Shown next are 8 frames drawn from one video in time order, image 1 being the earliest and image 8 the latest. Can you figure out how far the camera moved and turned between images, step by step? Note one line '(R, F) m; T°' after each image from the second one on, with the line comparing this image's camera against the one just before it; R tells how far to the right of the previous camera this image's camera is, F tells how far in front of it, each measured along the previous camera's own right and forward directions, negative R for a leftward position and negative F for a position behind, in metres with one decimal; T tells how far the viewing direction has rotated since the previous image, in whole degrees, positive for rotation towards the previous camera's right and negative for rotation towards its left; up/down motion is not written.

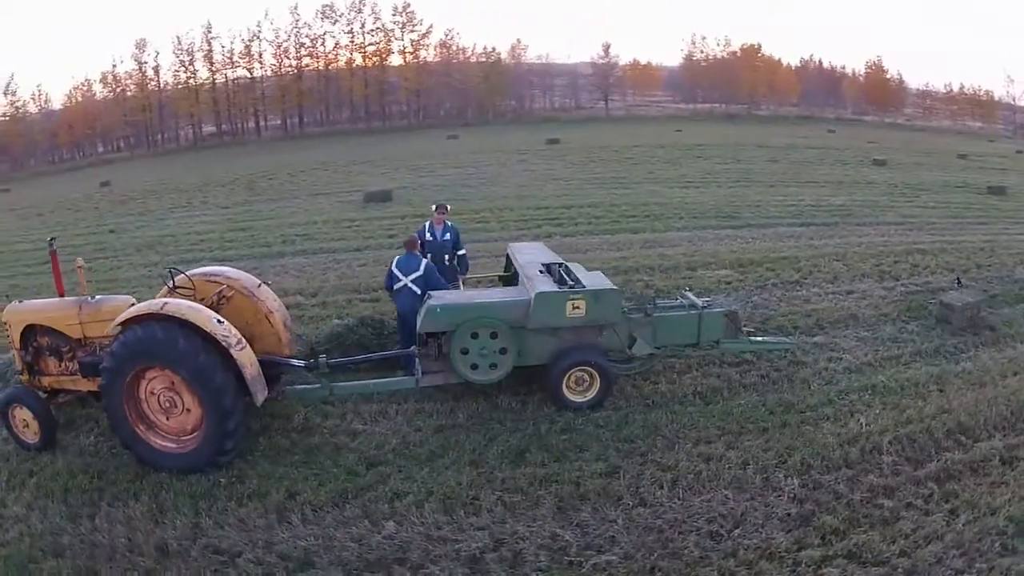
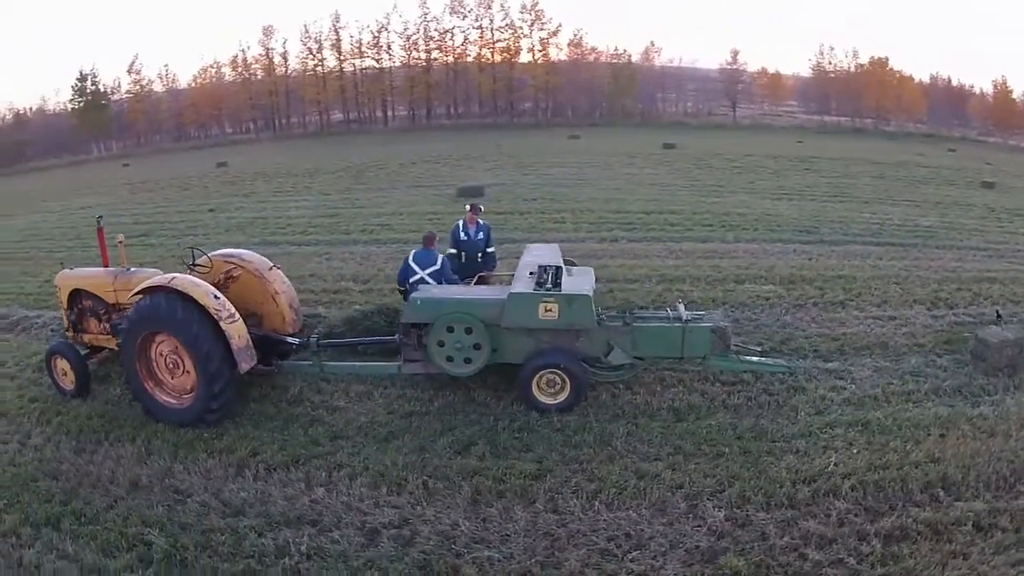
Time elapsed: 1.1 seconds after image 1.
(+1.0, +0.1) m; -8°
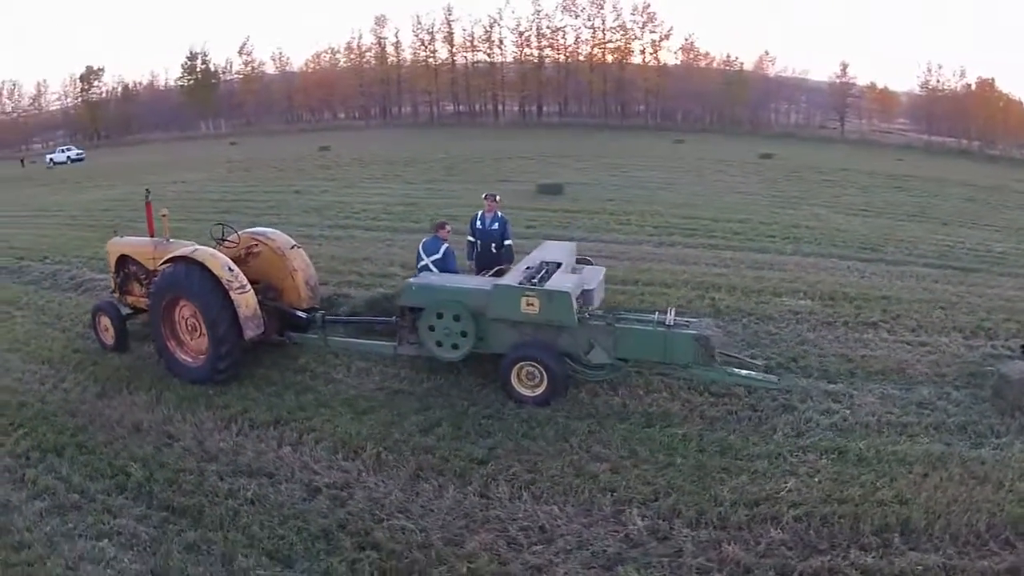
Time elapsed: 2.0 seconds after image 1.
(+0.8, -0.1) m; -7°
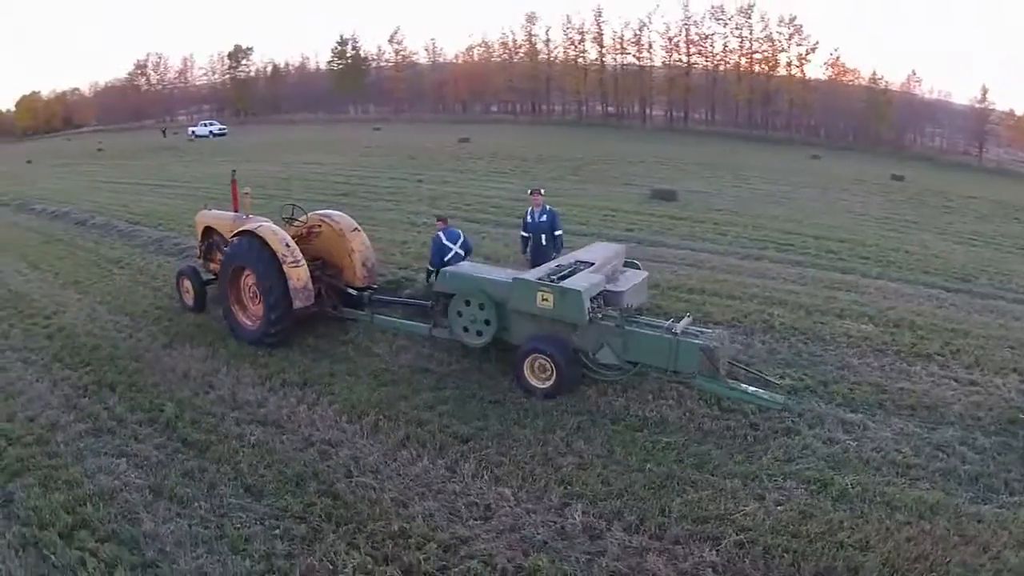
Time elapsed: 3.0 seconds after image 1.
(+0.9, -0.2) m; -10°
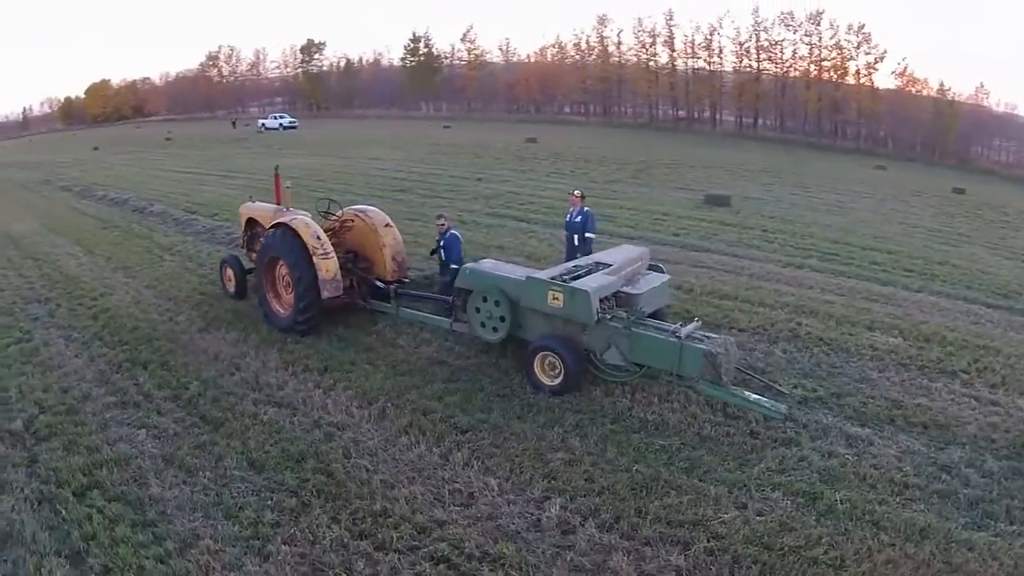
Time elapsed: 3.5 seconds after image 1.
(+0.4, -0.2) m; -5°
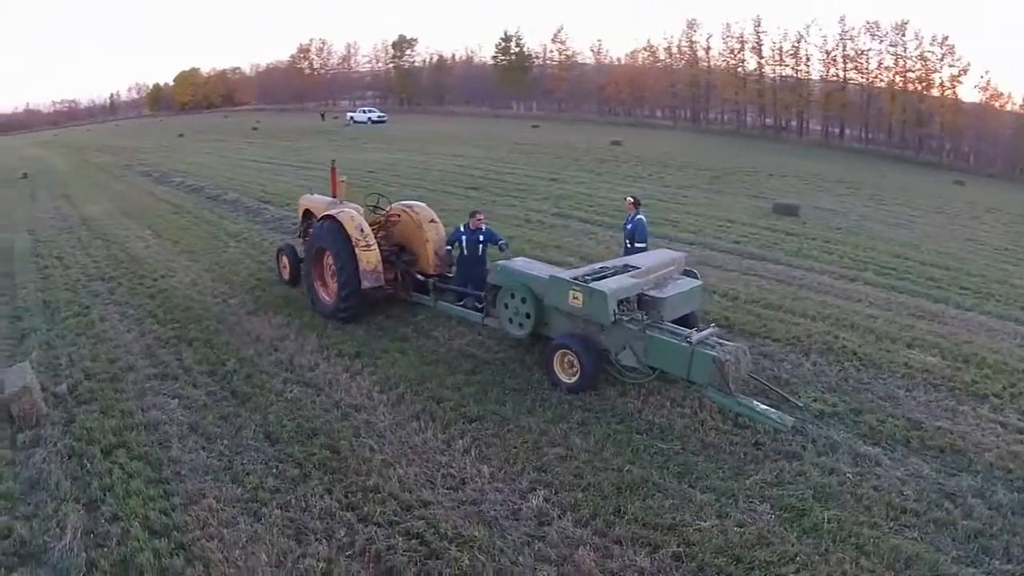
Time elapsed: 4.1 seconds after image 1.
(+0.5, -0.2) m; -6°
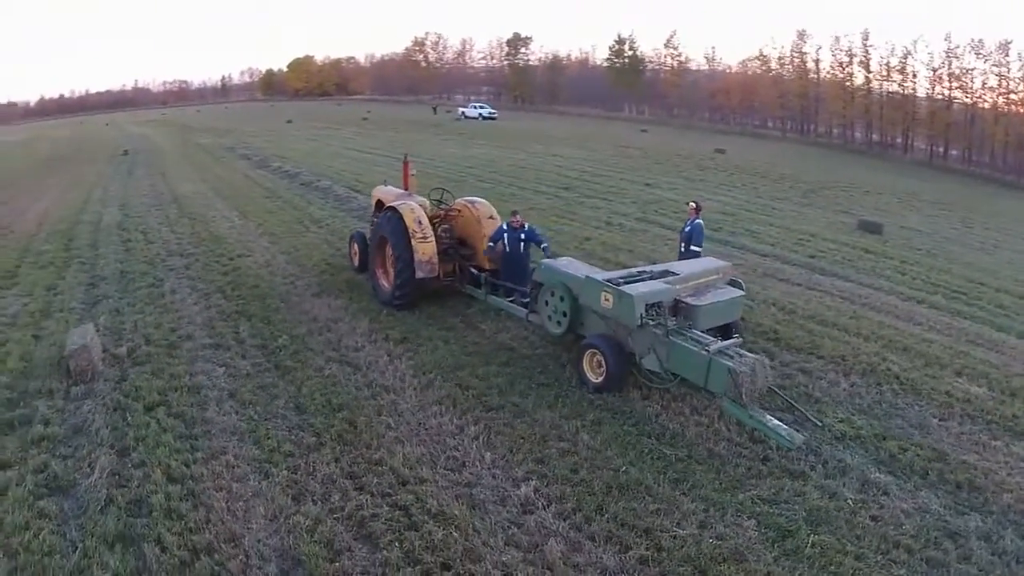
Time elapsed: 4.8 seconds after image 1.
(+0.6, -0.2) m; -8°
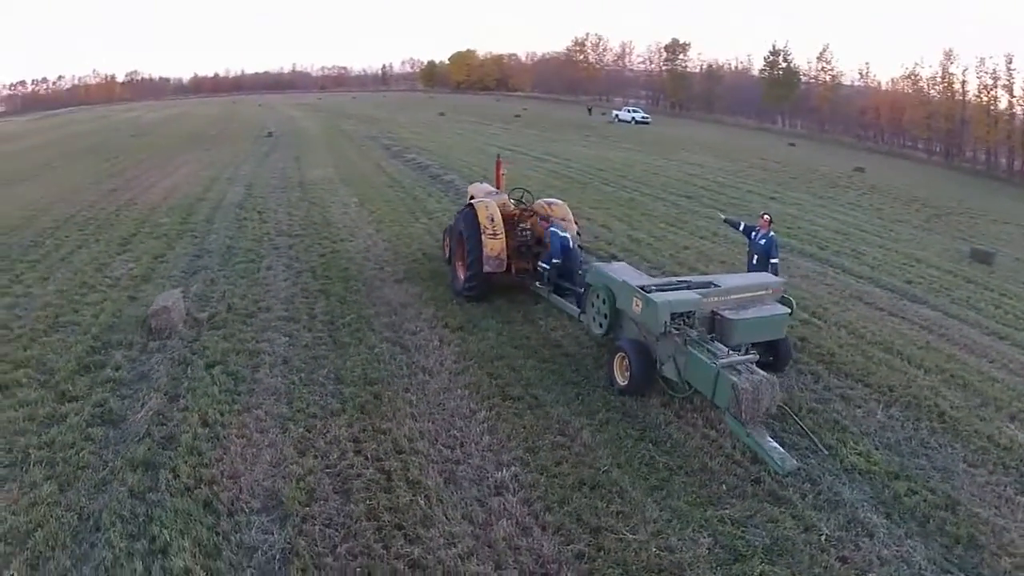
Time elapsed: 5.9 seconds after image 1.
(+1.0, -0.3) m; -12°
